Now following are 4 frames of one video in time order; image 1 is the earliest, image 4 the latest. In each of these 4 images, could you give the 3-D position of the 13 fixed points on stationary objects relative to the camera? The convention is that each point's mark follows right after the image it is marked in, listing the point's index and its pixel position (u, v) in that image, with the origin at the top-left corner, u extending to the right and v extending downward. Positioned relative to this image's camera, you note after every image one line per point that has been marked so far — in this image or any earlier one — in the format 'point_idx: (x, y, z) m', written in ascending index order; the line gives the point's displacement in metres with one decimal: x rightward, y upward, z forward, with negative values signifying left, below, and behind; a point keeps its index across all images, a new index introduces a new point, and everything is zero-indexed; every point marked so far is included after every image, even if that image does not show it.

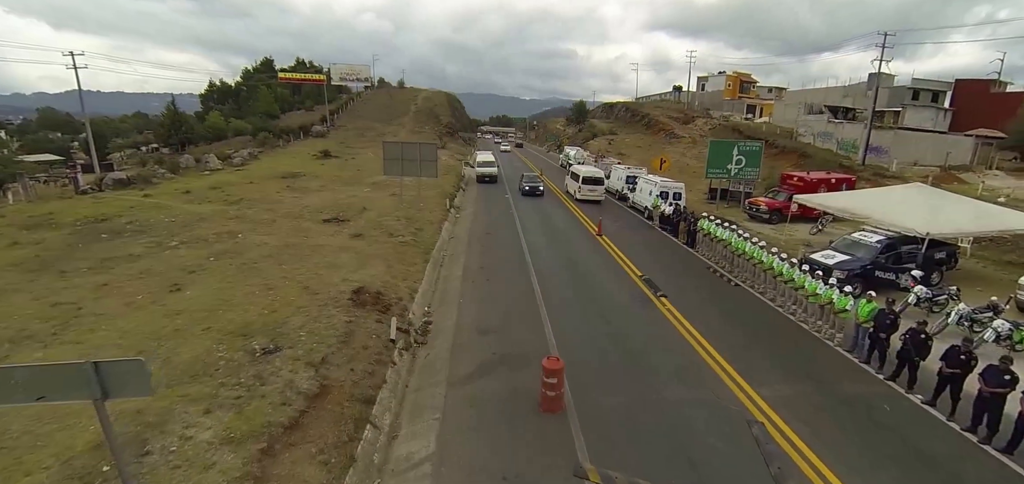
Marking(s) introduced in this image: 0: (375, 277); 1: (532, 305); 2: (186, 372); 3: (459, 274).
0: (-3.6, -1.0, +11.5) m
1: (+0.7, -1.9, +11.8) m
2: (-4.9, -1.9, +6.5) m
3: (-1.7, -1.0, +13.6) m
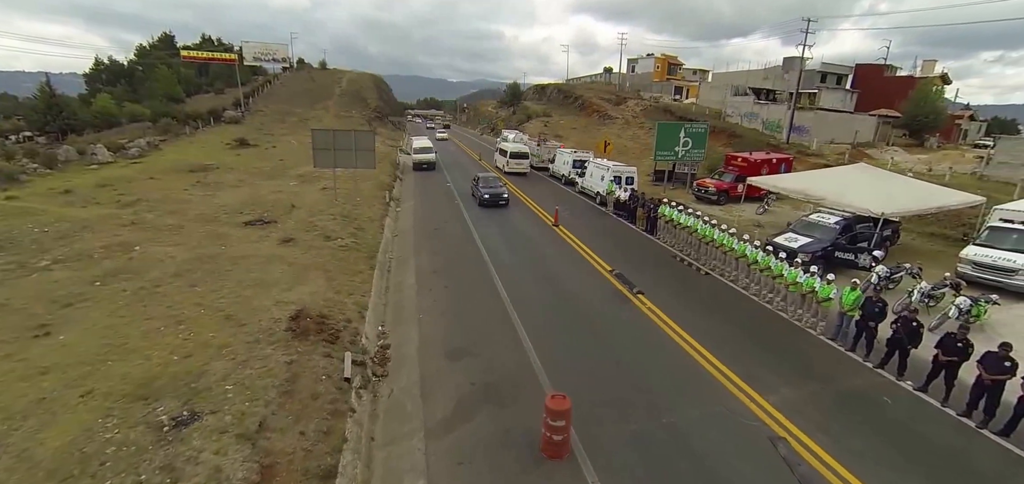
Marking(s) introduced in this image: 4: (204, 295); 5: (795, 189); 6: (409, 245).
0: (-4.3, -1.2, +9.6) m
1: (0.0, -1.9, +10.6) m
2: (-4.8, -2.4, +4.5) m
3: (-2.7, -1.1, +12.0) m
4: (-6.5, -1.1, +9.1) m
5: (+12.1, +2.0, +17.9) m
6: (-3.6, -0.1, +15.1) m
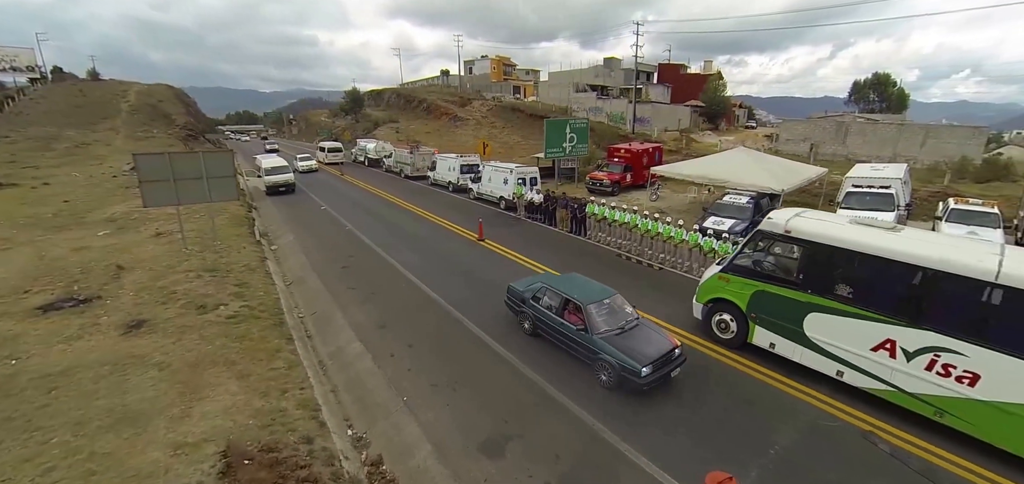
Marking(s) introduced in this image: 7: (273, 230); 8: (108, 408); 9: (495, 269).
0: (-3.9, -2.4, +6.1) m
1: (-0.1, -2.5, +8.4) m
2: (-2.5, -3.5, +1.1) m
3: (-3.1, -2.1, +8.9) m
4: (-5.7, -2.6, +4.9) m
5: (+8.3, +2.9, +19.1) m
6: (-5.1, -1.3, +11.5) m
7: (-9.4, +0.5, +17.1) m
8: (-5.6, -2.3, +6.0) m
9: (-0.6, -0.8, +14.3) m
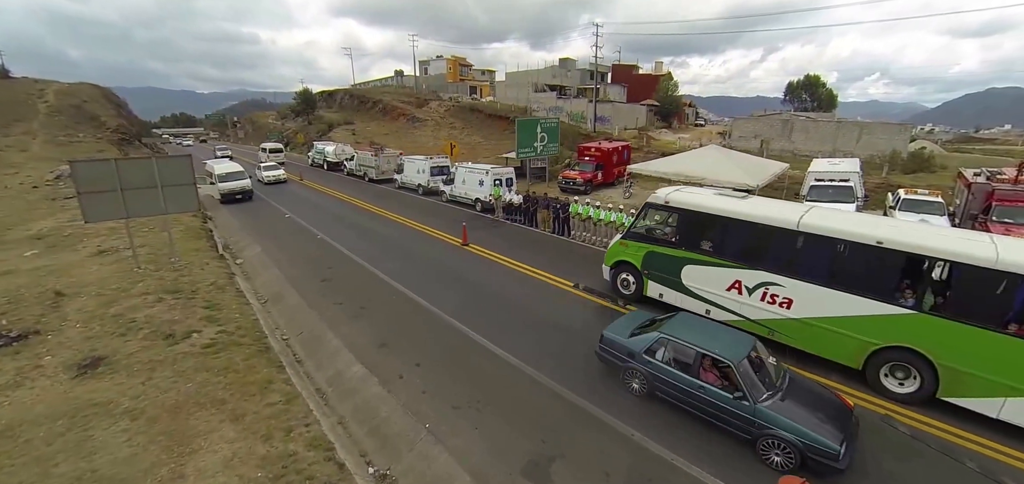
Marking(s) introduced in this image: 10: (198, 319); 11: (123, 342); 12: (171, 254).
0: (-3.2, -2.6, +5.2) m
1: (+0.3, -2.6, +7.9) m
2: (-1.4, -3.6, +0.4) m
3: (-2.8, -2.3, +8.0) m
4: (-4.9, -2.9, +3.8) m
5: (+7.4, +3.1, +19.4) m
6: (-5.0, -1.6, +10.4) m
7: (-10.0, 0.0, +15.6) m
8: (-5.0, -2.6, +4.9) m
9: (-0.8, -0.9, +13.7) m
10: (-6.5, -1.6, +8.9) m
11: (-7.0, -1.8, +7.8) m
12: (-9.9, -0.4, +12.5) m
